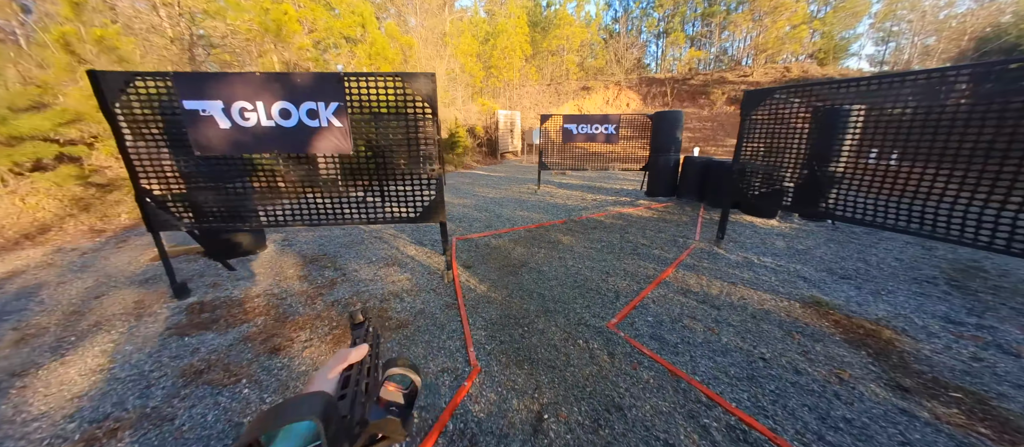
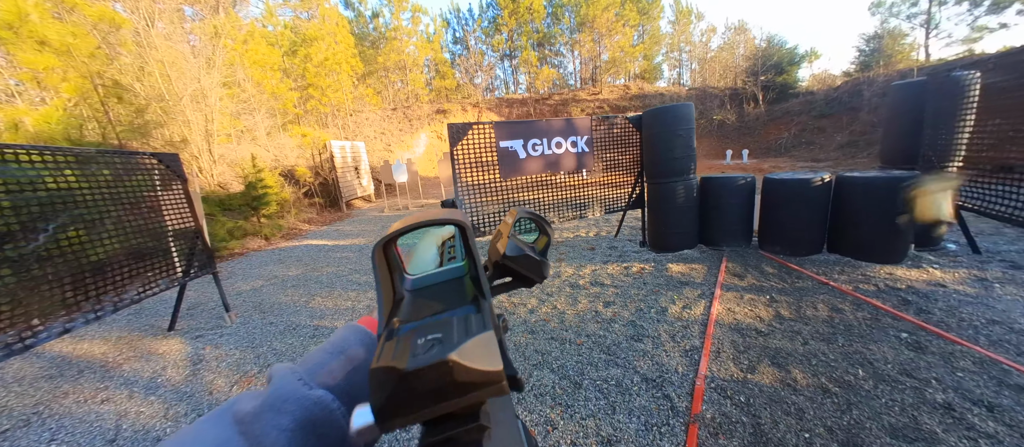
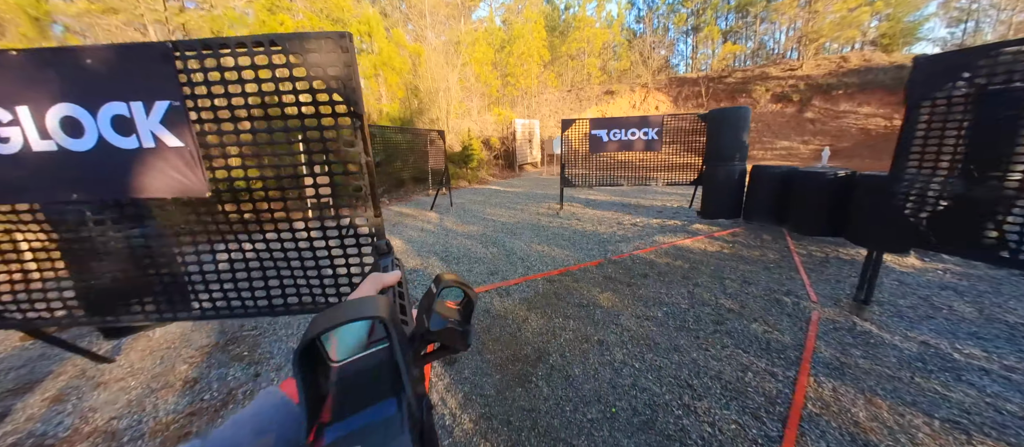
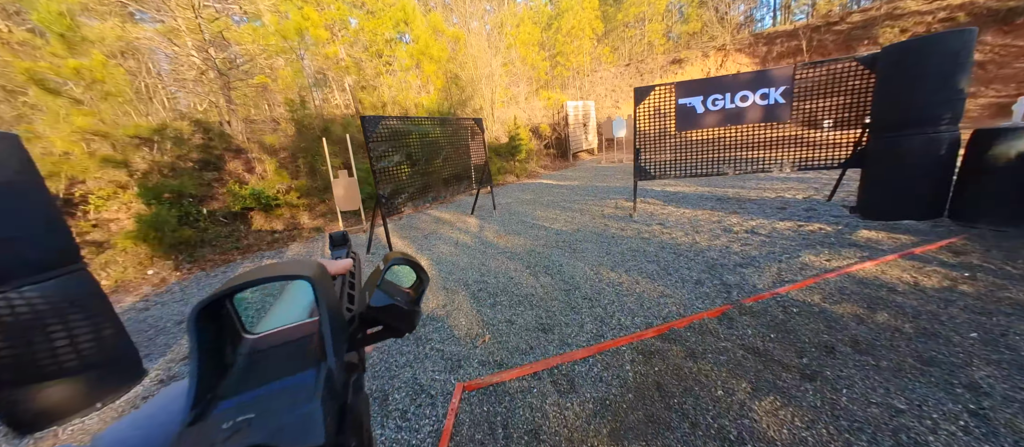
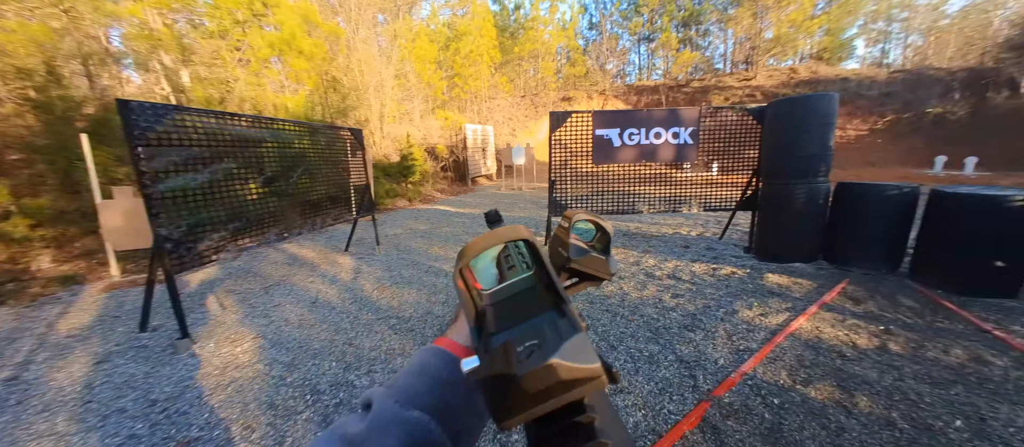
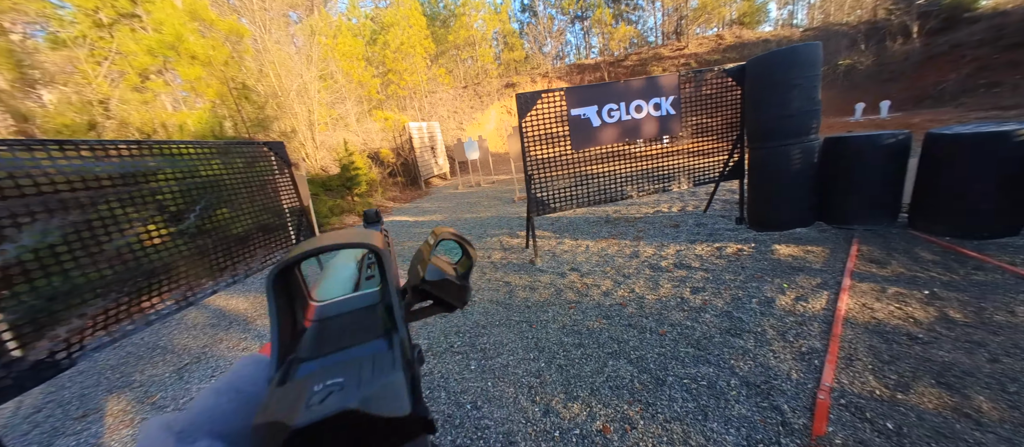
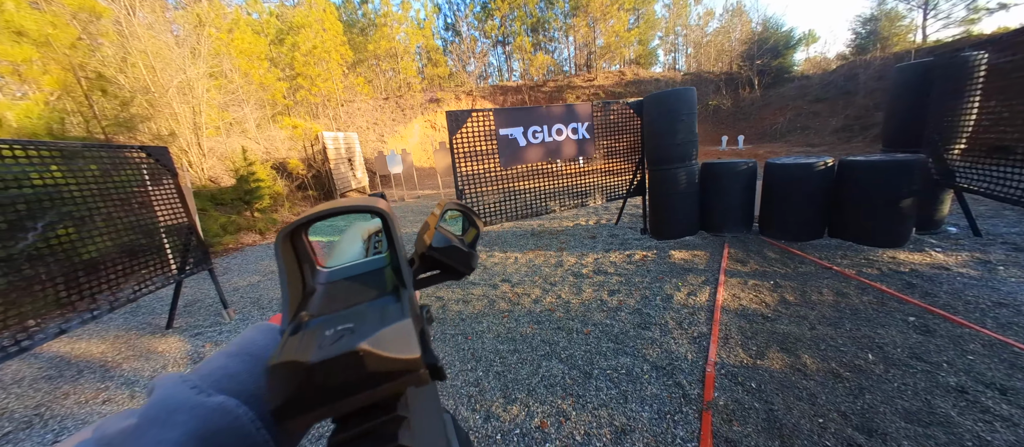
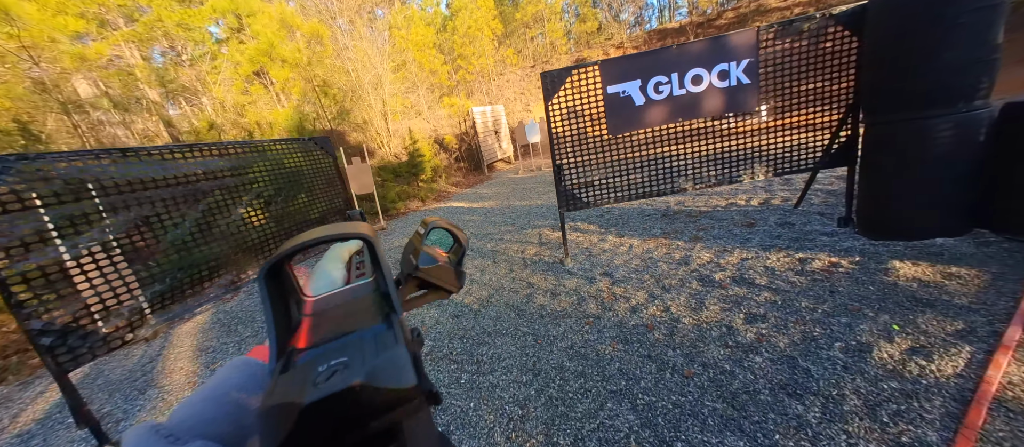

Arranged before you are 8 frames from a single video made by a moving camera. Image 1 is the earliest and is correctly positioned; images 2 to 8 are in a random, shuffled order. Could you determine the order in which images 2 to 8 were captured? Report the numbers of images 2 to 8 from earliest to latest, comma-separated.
3, 4, 5, 2, 7, 6, 8
